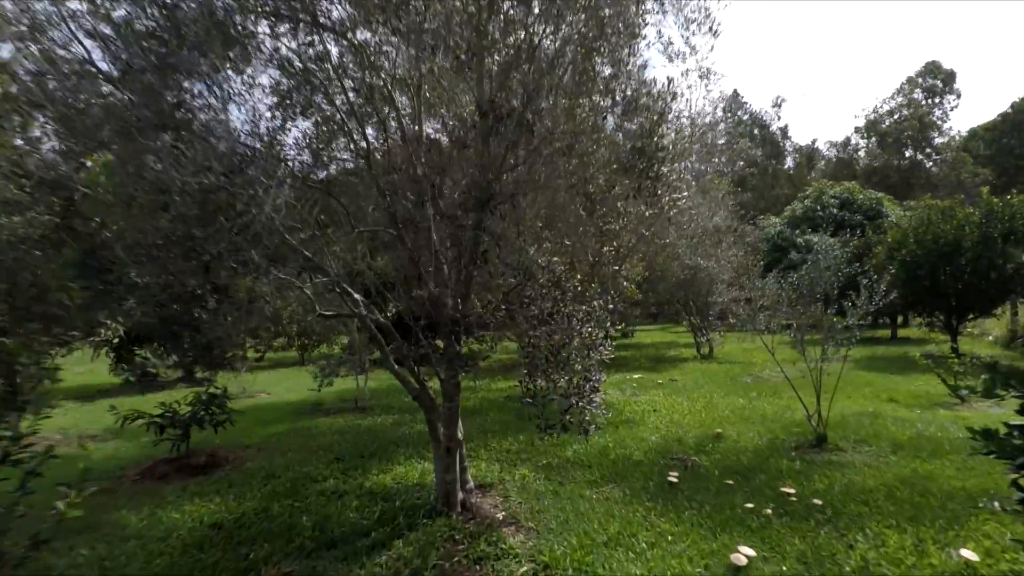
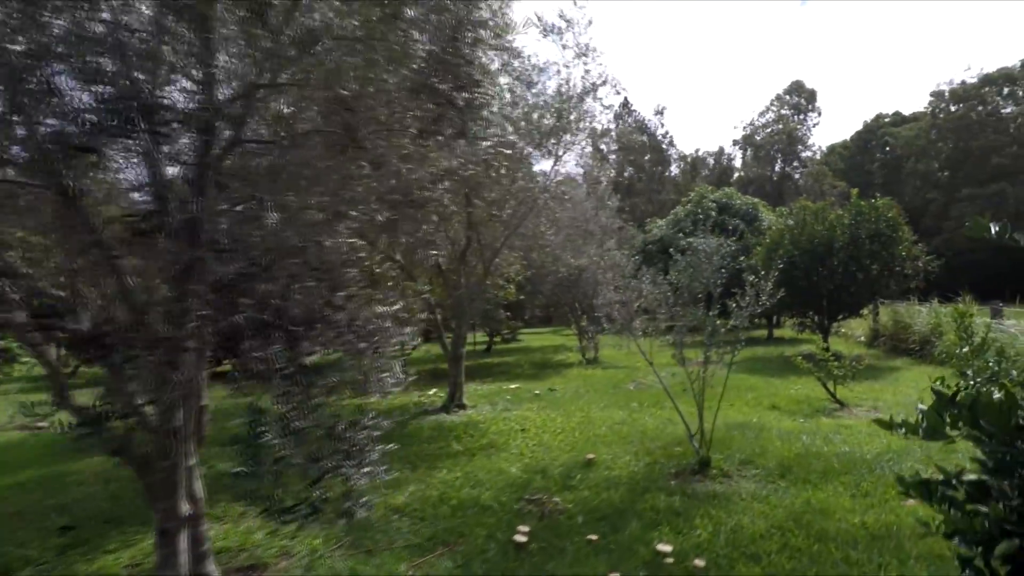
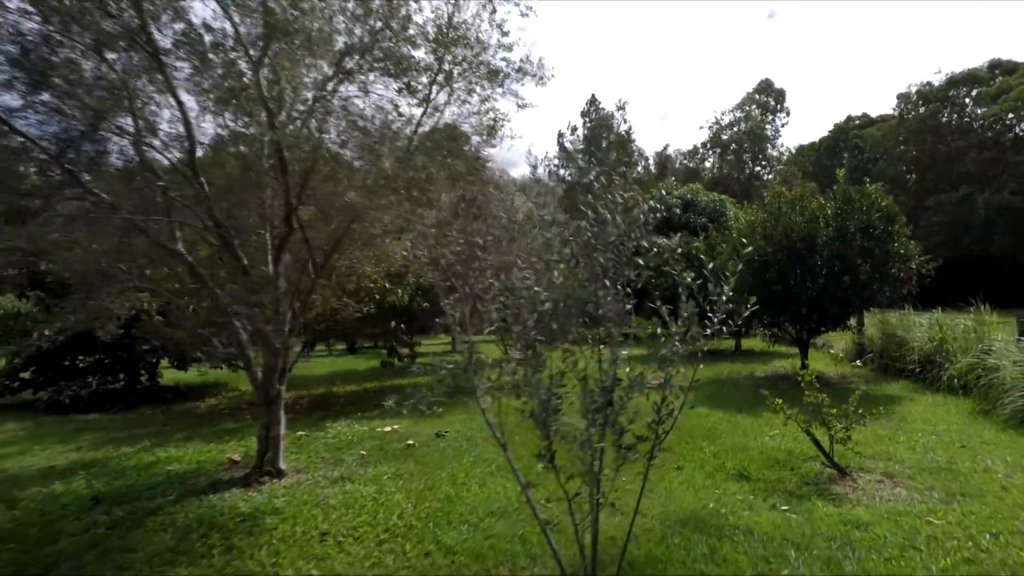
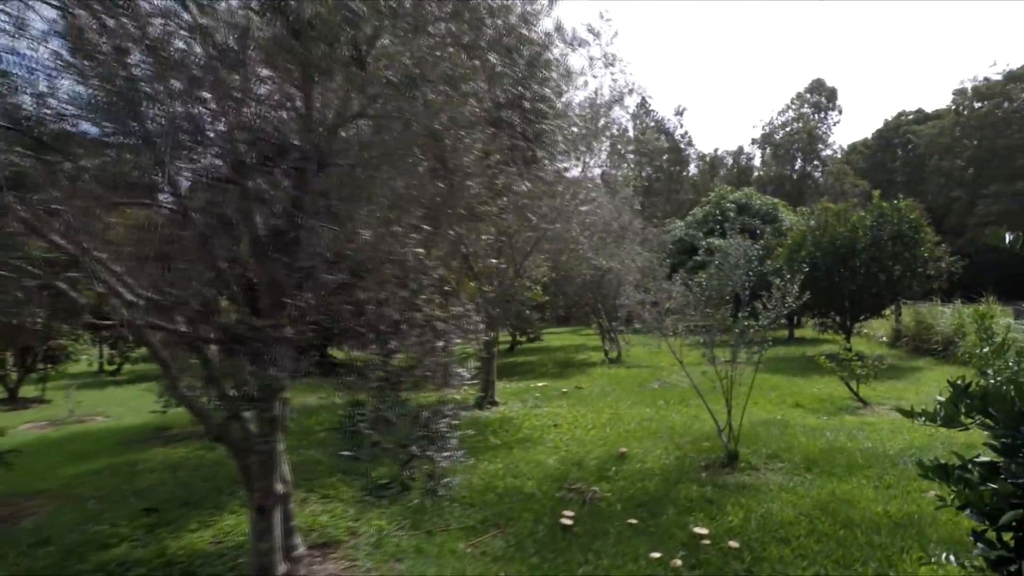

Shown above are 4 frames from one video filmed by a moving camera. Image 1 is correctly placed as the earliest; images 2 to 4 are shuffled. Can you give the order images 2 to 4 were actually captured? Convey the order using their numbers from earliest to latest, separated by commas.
4, 2, 3
